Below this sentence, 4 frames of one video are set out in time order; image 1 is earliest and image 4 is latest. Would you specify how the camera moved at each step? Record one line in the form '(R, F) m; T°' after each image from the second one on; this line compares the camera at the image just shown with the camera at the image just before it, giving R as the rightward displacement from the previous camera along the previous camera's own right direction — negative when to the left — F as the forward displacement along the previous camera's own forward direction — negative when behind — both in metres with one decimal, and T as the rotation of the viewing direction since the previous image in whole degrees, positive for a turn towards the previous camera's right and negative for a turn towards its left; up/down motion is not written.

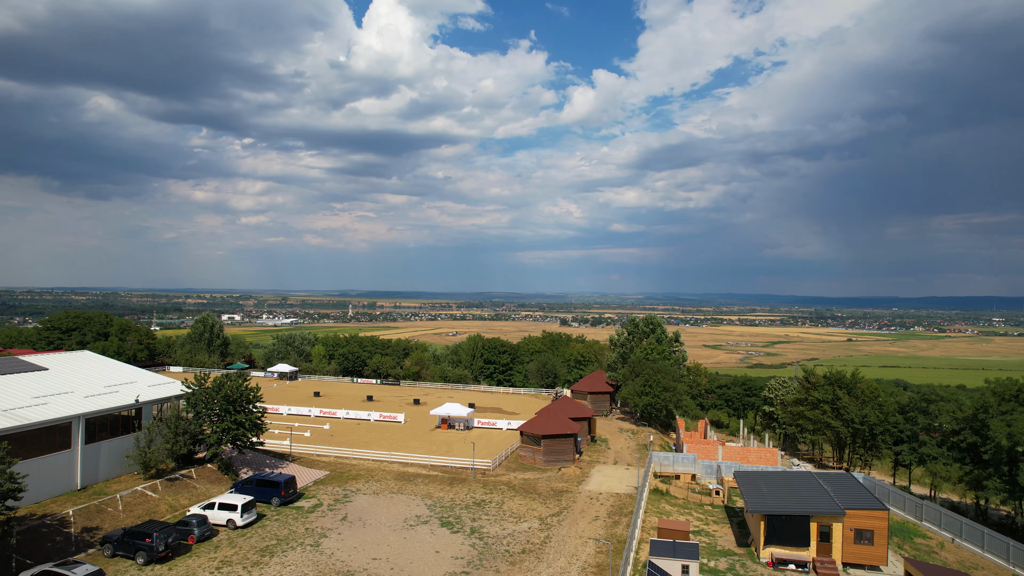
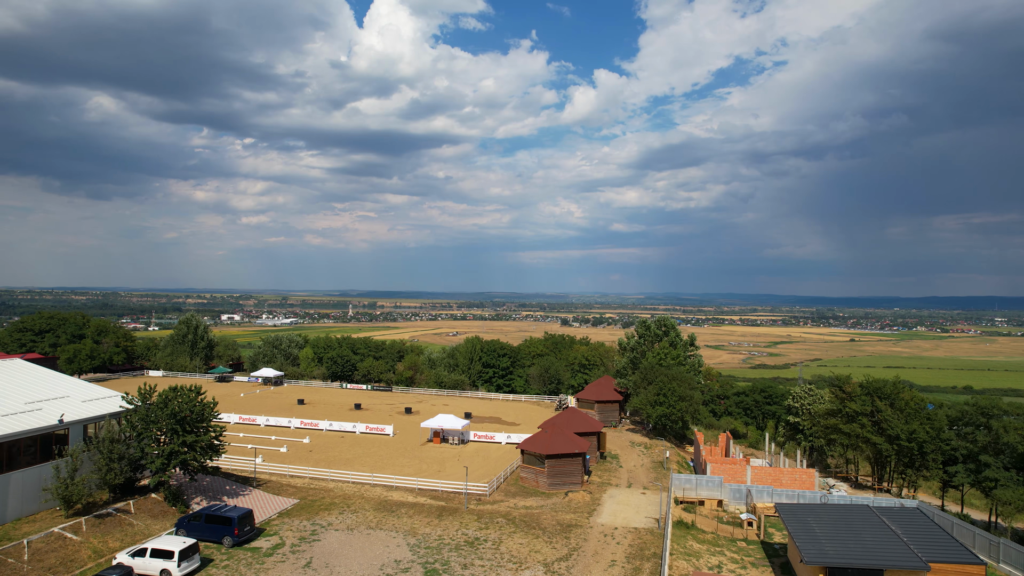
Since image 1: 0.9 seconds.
(+0.1, +4.5) m; 0°
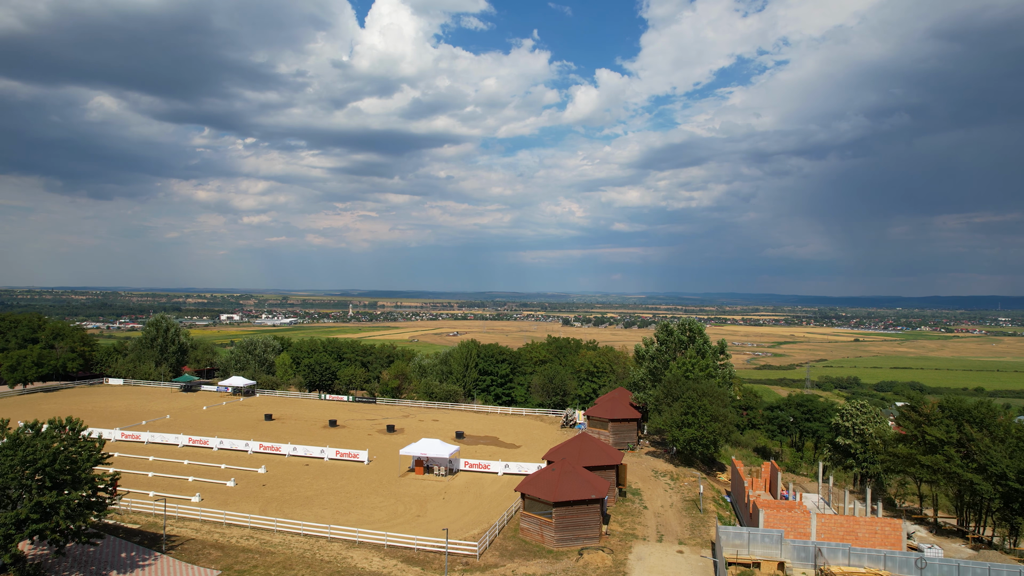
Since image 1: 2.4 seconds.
(+0.2, +7.2) m; 0°
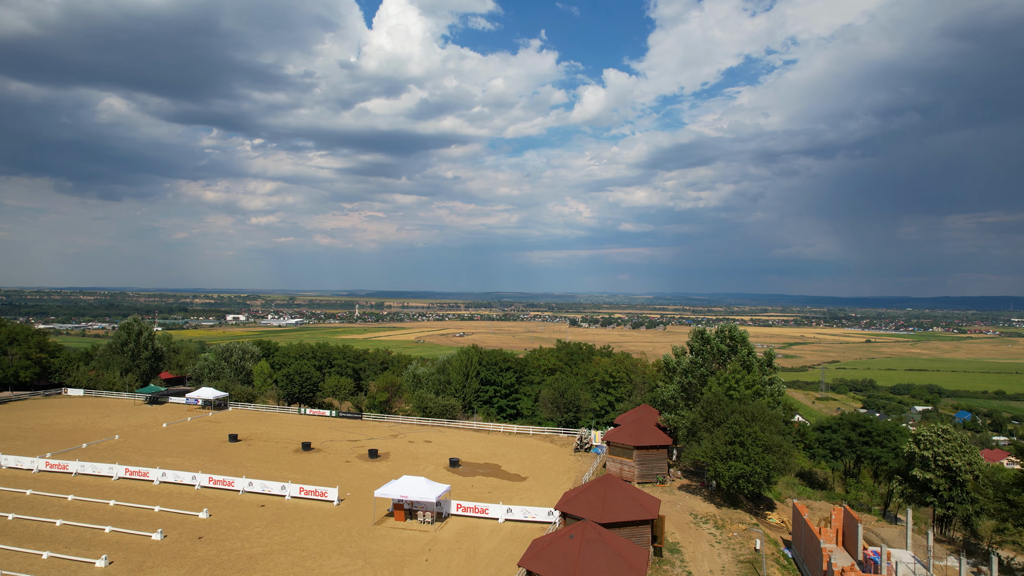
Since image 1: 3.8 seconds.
(+0.2, +7.0) m; -1°
